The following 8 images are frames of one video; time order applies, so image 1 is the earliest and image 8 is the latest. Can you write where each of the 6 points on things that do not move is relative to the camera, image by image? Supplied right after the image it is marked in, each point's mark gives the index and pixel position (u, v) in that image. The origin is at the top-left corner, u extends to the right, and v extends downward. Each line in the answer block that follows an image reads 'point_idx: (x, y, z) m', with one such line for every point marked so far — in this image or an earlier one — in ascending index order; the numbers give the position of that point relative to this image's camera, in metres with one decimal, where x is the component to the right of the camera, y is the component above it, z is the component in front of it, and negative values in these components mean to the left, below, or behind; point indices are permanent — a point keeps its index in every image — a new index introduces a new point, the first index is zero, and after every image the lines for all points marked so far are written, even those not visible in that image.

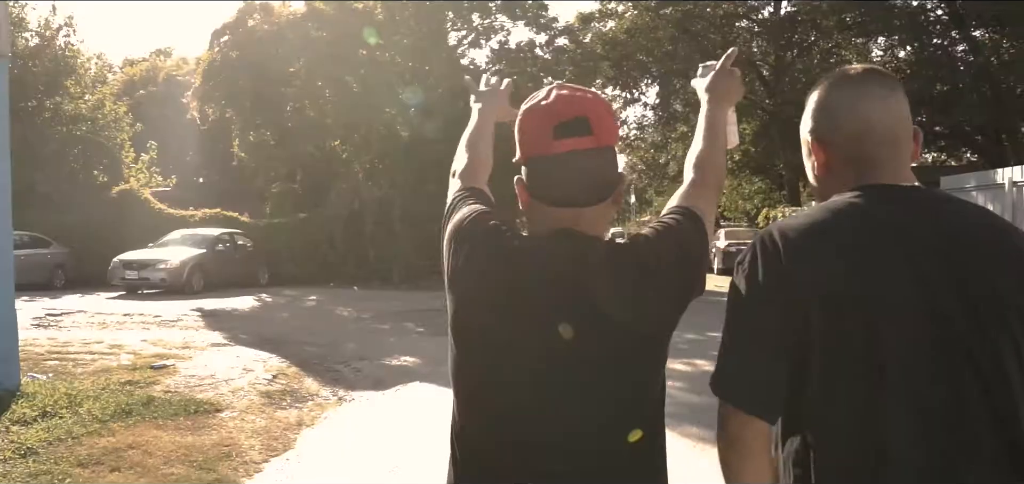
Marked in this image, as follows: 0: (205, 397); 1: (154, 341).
0: (-2.6, -1.3, +7.7) m
1: (-4.1, -1.1, +10.7) m
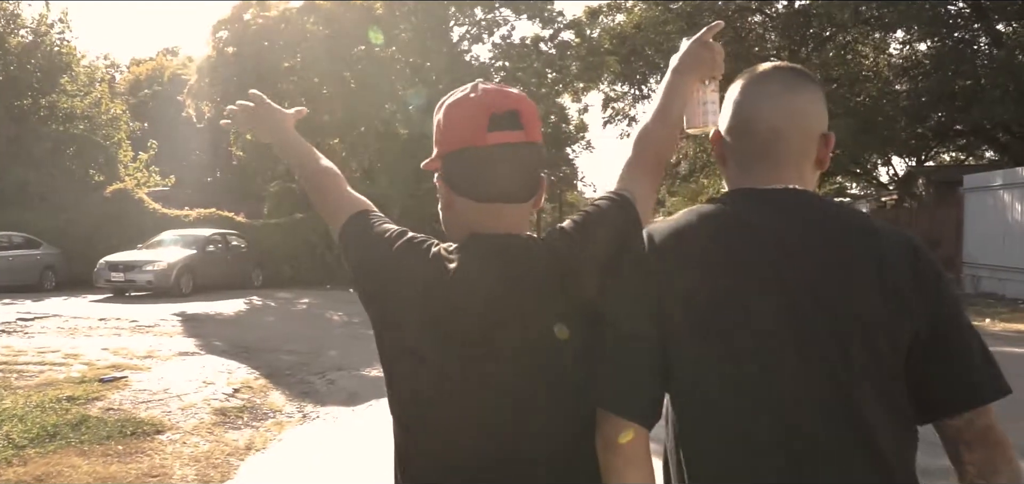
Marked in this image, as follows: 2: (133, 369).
0: (-2.7, -1.3, +6.9) m
1: (-4.2, -1.1, +9.9) m
2: (-3.6, -1.2, +8.8) m
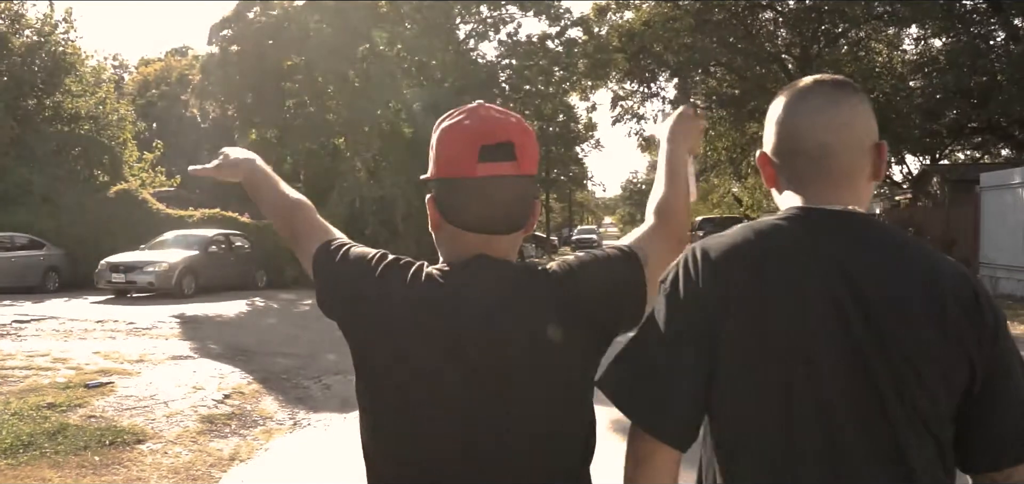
0: (-2.7, -1.3, +6.6) m
1: (-4.2, -1.2, +9.7) m
2: (-3.6, -1.2, +8.5) m
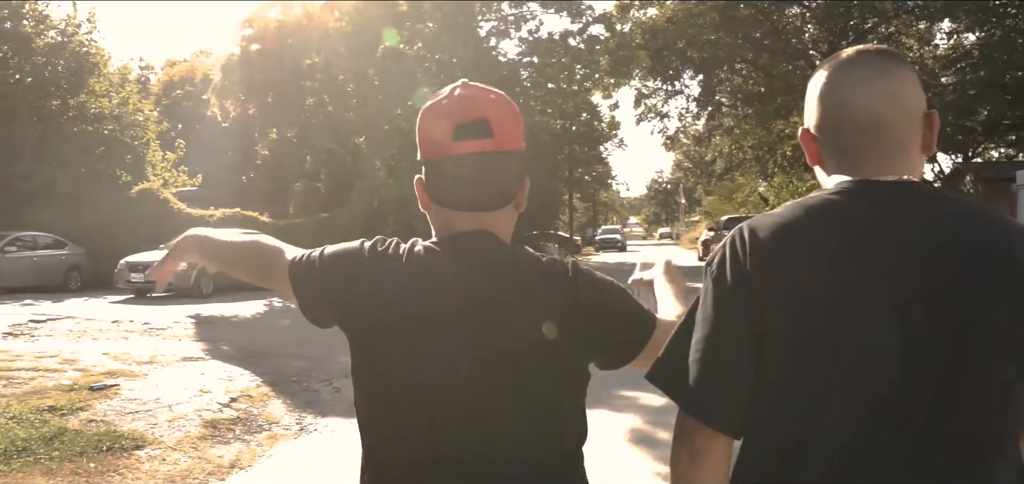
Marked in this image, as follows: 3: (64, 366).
0: (-2.7, -1.3, +6.5) m
1: (-4.0, -1.1, +9.5) m
2: (-3.4, -1.2, +8.3) m
3: (-4.2, -1.2, +8.8) m
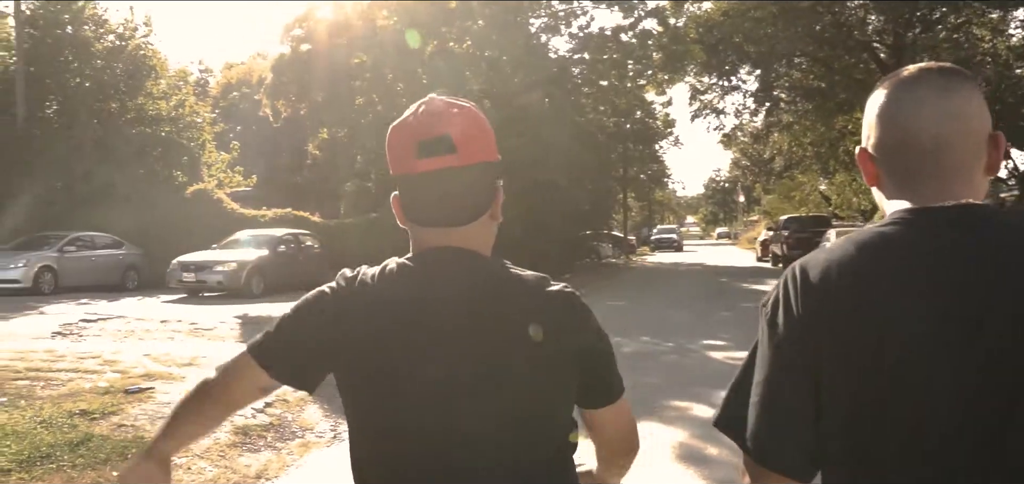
0: (-2.4, -1.3, +6.3) m
1: (-3.6, -1.2, +9.4) m
2: (-3.0, -1.2, +8.2) m
3: (-3.8, -1.2, +8.7) m
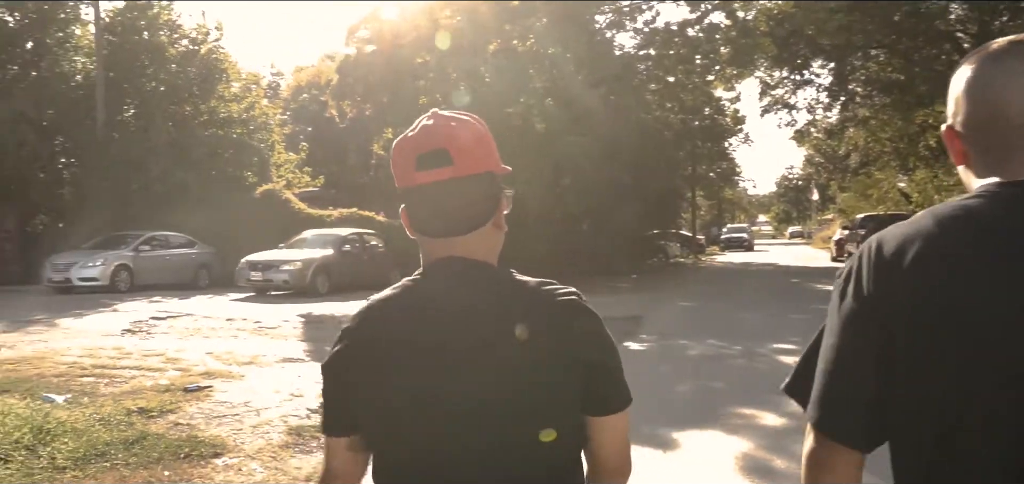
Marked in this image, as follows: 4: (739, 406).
0: (-2.0, -1.3, +6.3) m
1: (-3.0, -1.2, +9.5) m
2: (-2.5, -1.2, +8.3) m
3: (-3.3, -1.2, +8.8) m
4: (+1.7, -1.3, +7.2) m
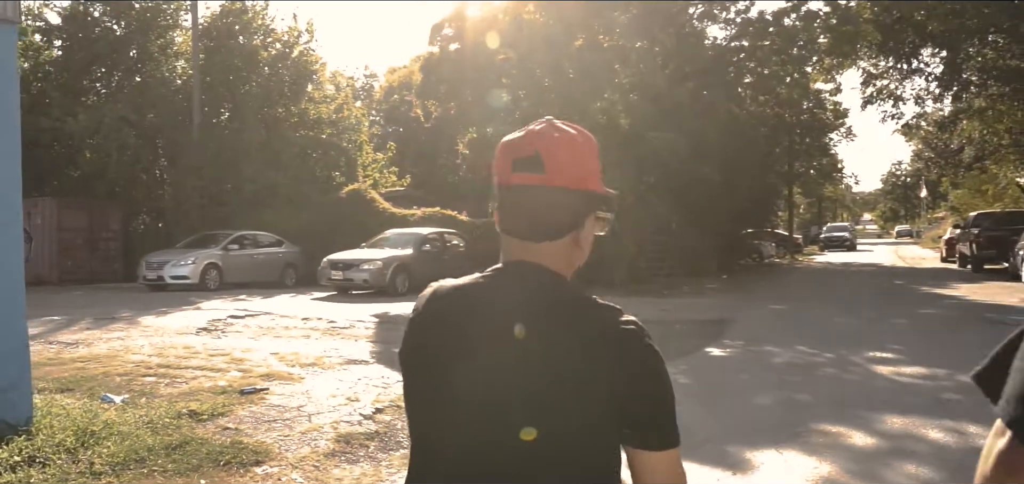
0: (-1.7, -1.3, +6.1) m
1: (-2.3, -1.1, +9.4) m
2: (-2.0, -1.2, +8.1) m
3: (-2.6, -1.2, +8.8) m
4: (+2.2, -1.3, +6.6) m
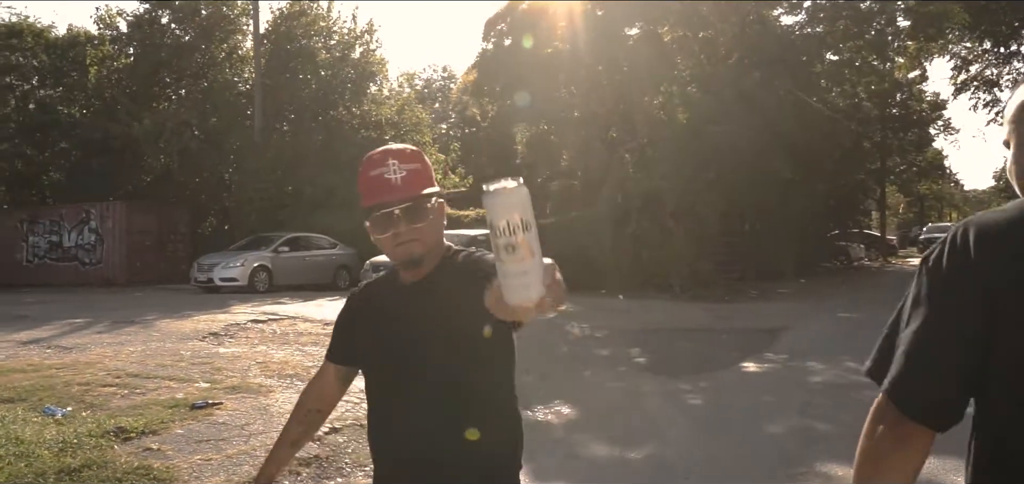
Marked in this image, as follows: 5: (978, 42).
0: (-2.0, -1.3, +5.4) m
1: (-2.3, -1.2, +8.8) m
2: (-2.1, -1.2, +7.5) m
3: (-2.7, -1.2, +8.1) m
4: (+1.9, -1.3, +5.5) m
5: (+9.3, +4.0, +18.8) m
